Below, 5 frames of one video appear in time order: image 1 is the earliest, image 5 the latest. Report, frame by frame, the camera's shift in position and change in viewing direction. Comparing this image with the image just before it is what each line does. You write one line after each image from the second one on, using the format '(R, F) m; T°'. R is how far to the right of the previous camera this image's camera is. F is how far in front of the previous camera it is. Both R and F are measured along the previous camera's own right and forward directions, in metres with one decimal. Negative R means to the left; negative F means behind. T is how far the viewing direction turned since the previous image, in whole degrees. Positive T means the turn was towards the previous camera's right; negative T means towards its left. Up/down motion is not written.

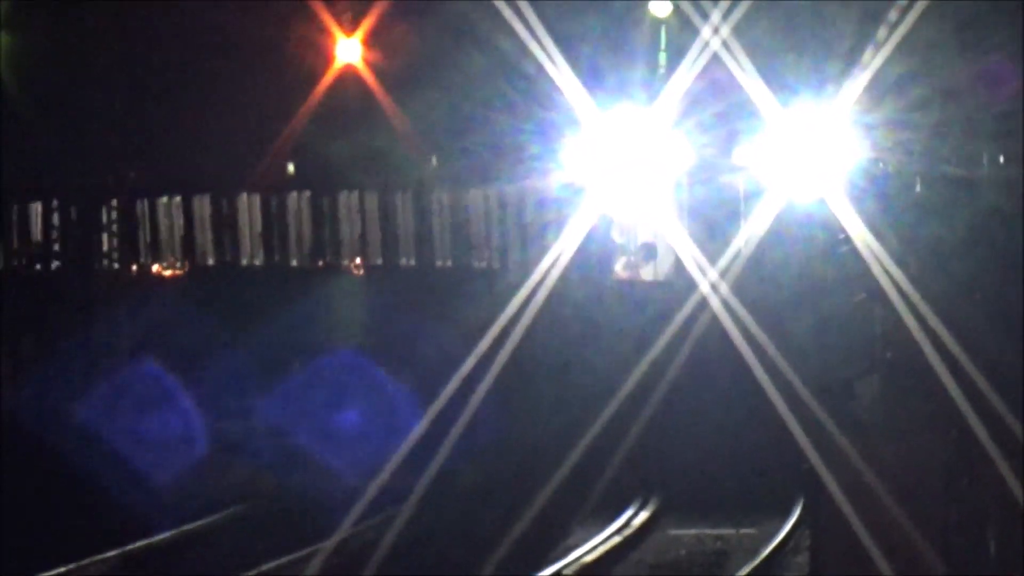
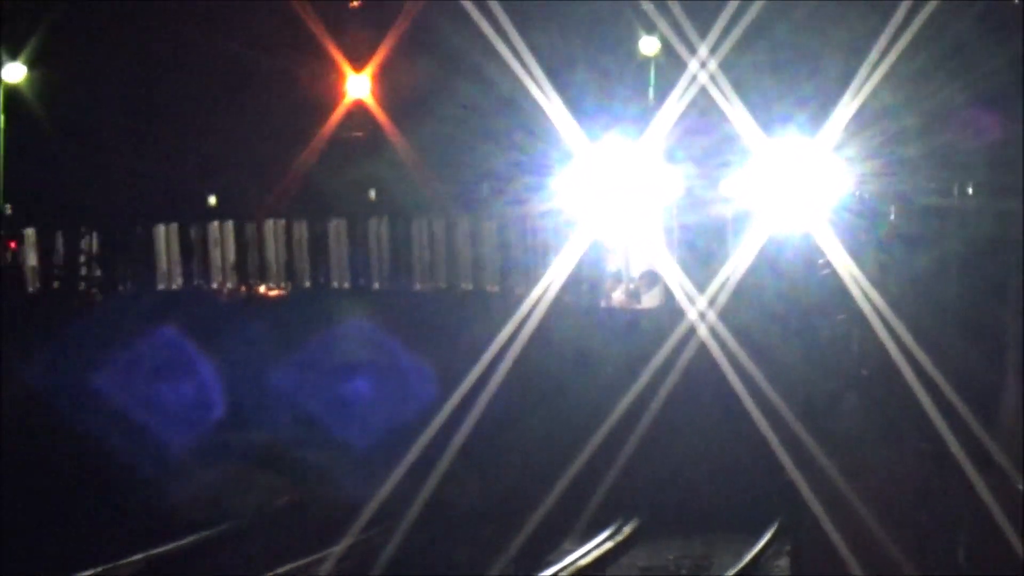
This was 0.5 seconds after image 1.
(+0.2, -0.8) m; -1°
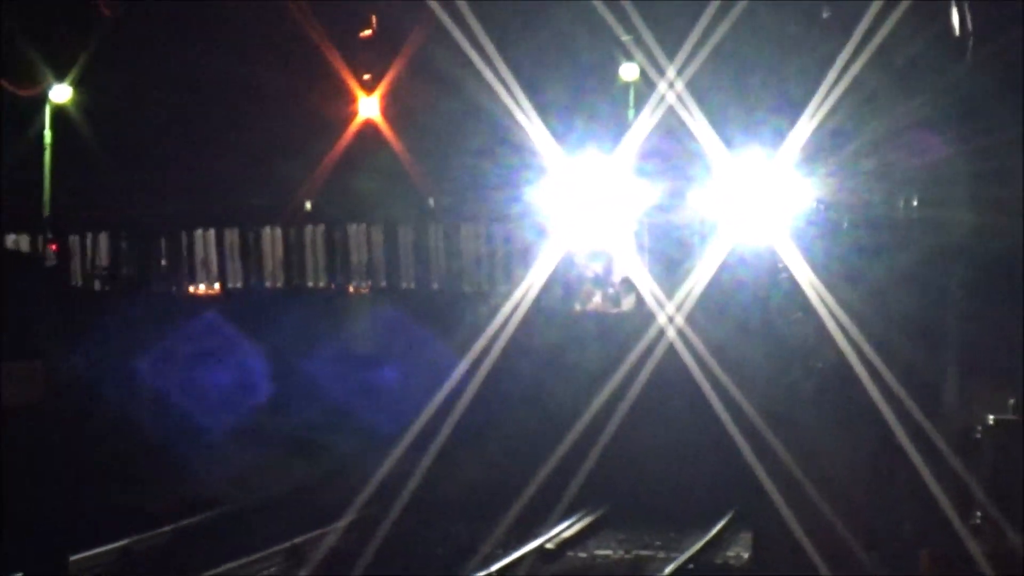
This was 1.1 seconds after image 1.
(+0.3, -1.5) m; -1°
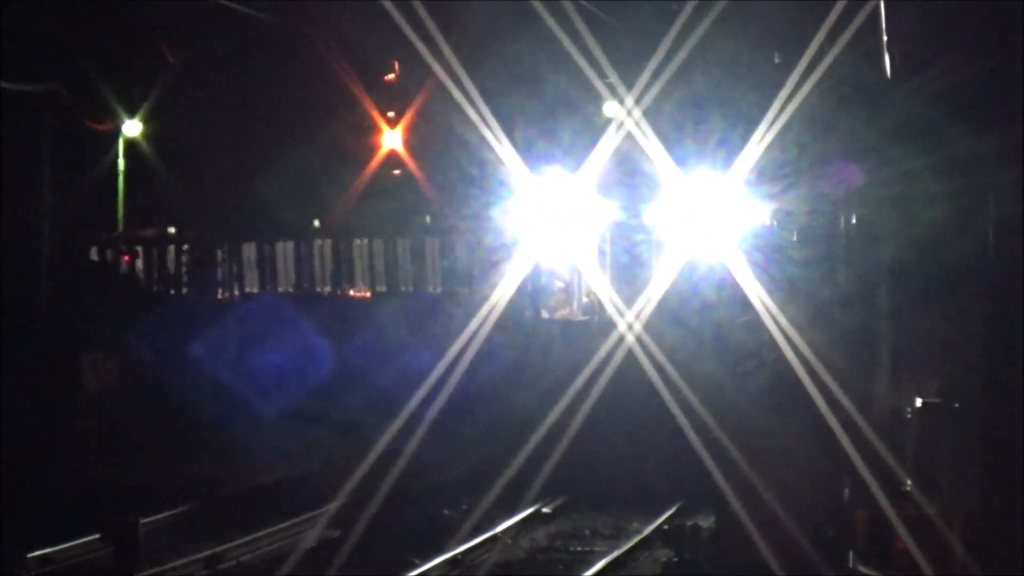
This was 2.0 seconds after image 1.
(+0.5, -2.7) m; -2°
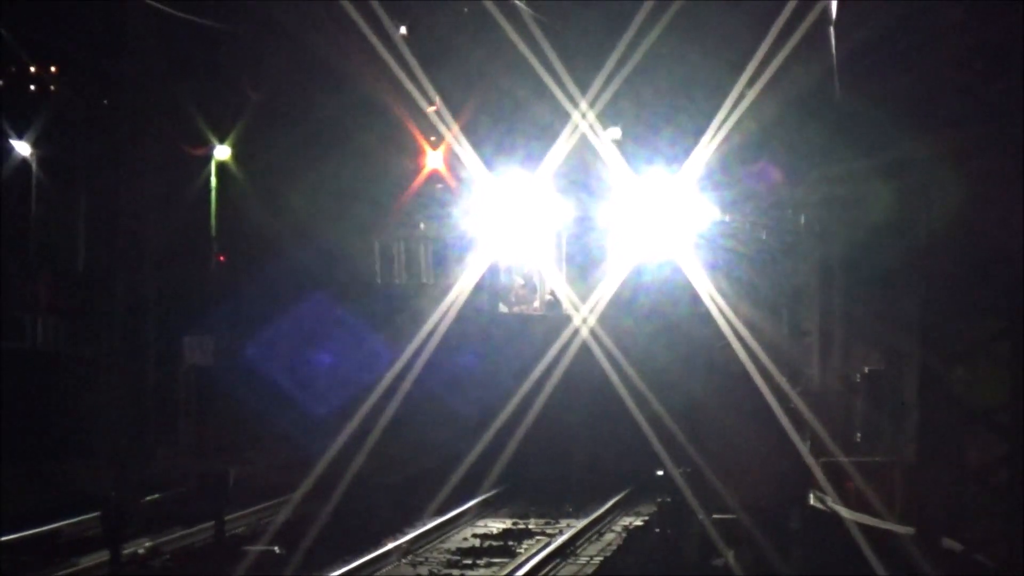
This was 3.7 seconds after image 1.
(+0.5, -4.0) m; -2°
